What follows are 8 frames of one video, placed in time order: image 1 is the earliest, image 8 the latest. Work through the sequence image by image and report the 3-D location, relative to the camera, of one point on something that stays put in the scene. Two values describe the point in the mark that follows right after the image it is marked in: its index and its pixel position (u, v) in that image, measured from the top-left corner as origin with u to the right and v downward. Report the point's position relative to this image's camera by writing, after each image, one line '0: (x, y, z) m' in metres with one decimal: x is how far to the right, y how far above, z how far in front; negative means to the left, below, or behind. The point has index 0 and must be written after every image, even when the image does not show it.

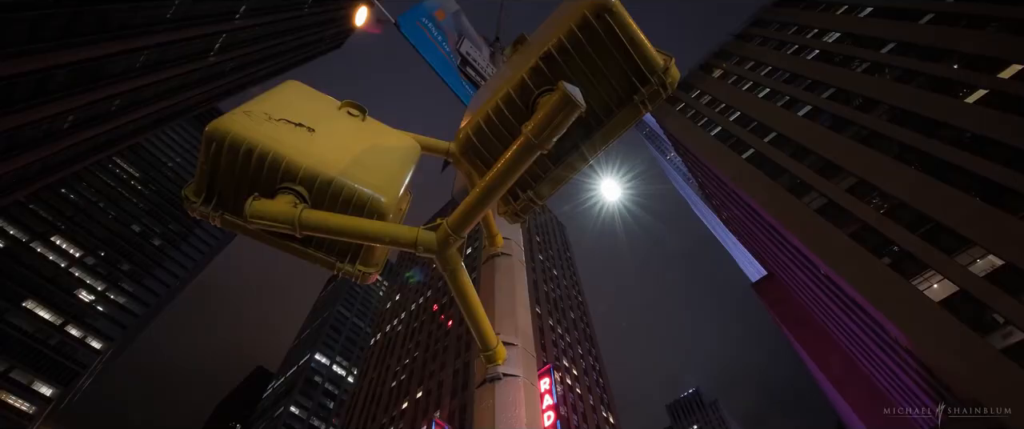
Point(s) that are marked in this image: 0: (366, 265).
0: (-2.6, -0.6, +6.9) m
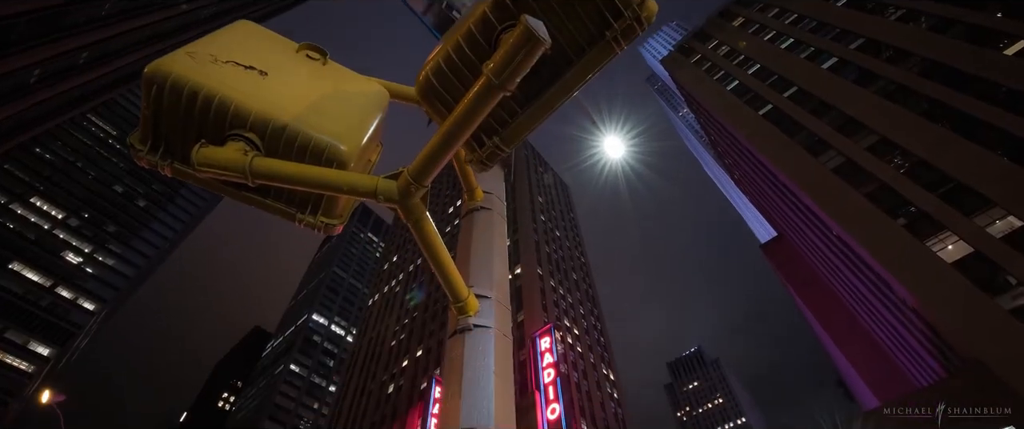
0: (-2.9, 0.0, +6.3) m
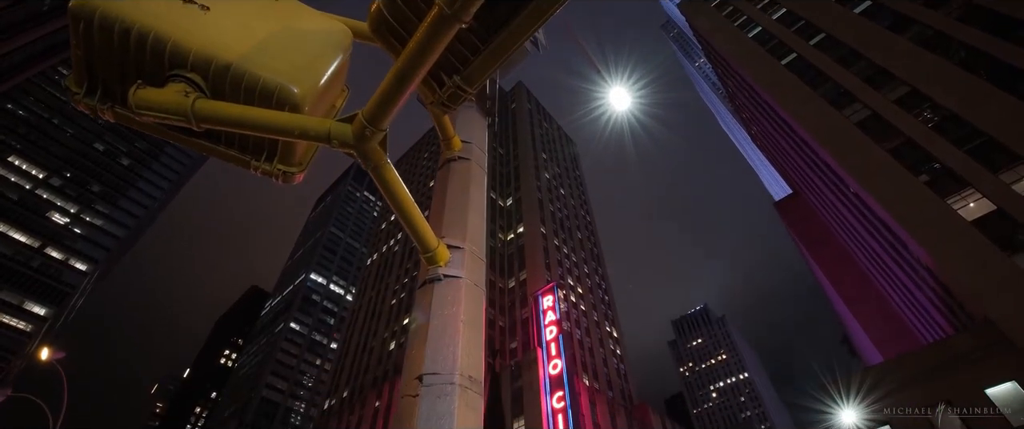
0: (-3.2, +0.7, +5.7) m
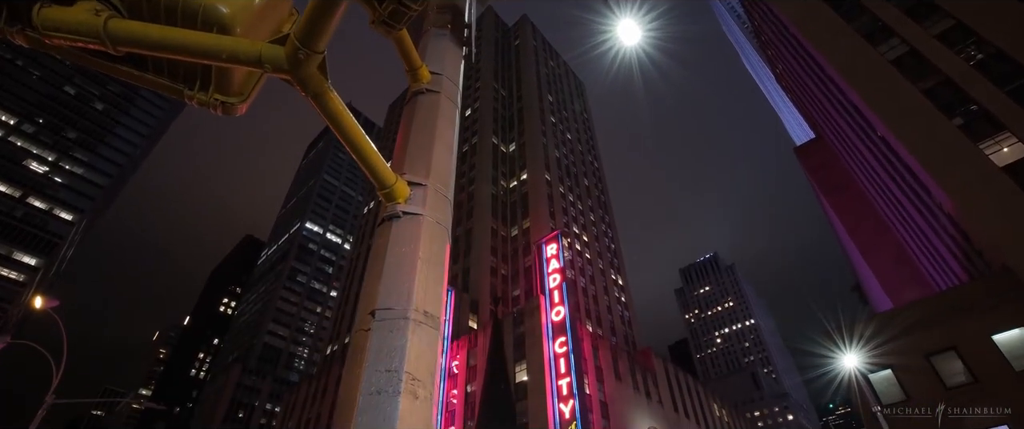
0: (-3.6, +1.4, +4.9) m
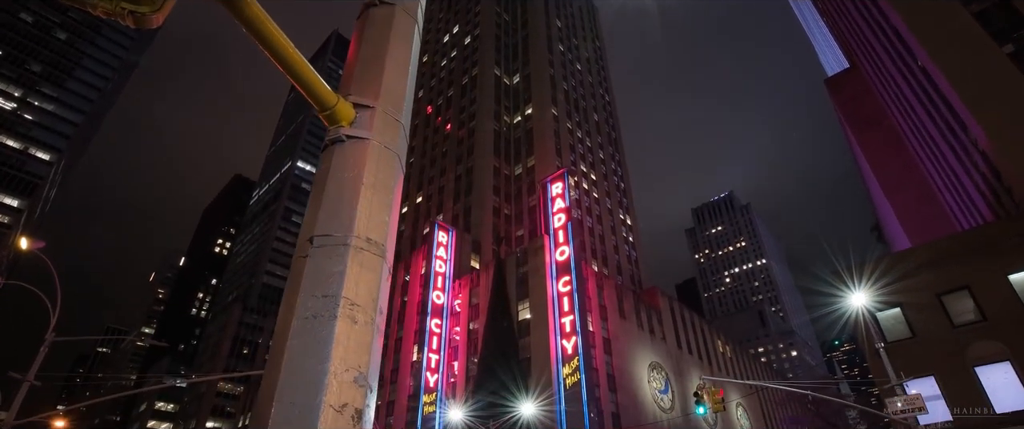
0: (-3.9, +2.2, +4.0) m
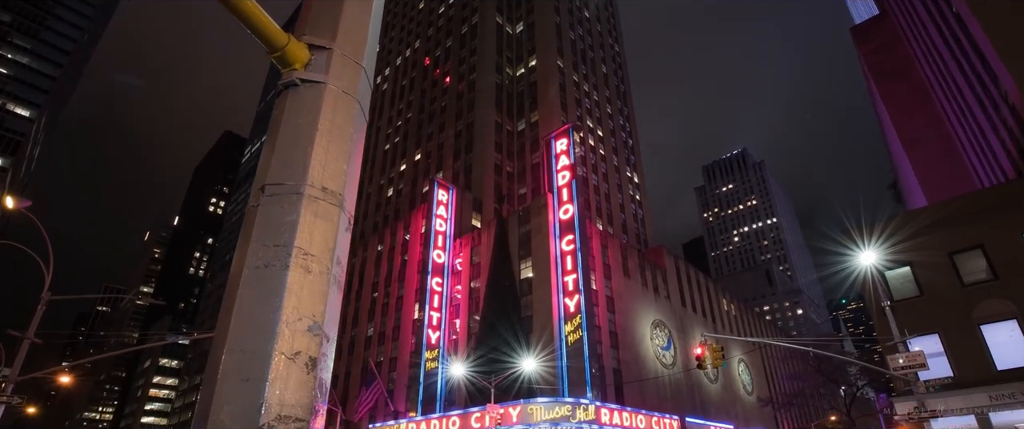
0: (-4.1, +2.7, +3.3) m
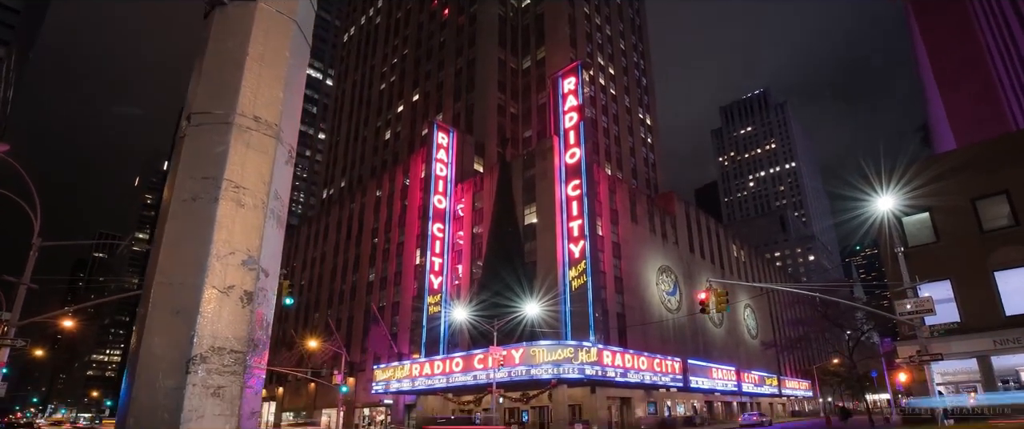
0: (-4.4, +3.1, +2.5) m
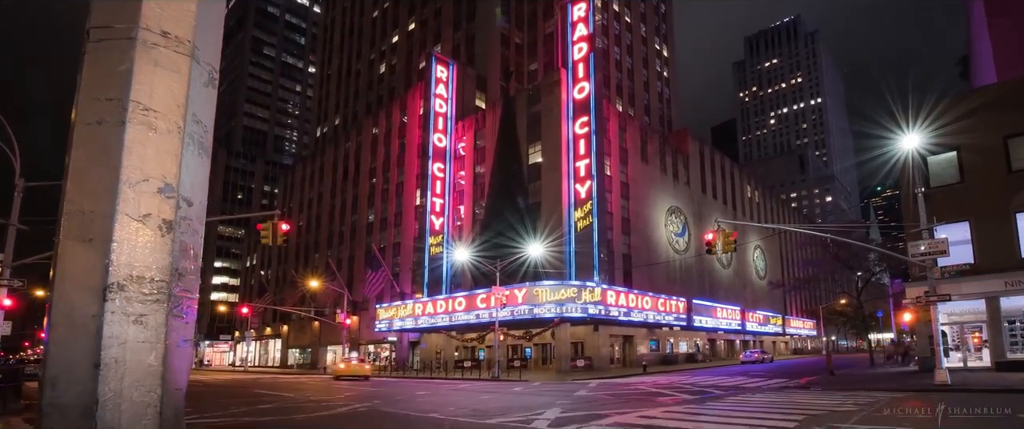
0: (-4.6, +3.5, +1.6) m
